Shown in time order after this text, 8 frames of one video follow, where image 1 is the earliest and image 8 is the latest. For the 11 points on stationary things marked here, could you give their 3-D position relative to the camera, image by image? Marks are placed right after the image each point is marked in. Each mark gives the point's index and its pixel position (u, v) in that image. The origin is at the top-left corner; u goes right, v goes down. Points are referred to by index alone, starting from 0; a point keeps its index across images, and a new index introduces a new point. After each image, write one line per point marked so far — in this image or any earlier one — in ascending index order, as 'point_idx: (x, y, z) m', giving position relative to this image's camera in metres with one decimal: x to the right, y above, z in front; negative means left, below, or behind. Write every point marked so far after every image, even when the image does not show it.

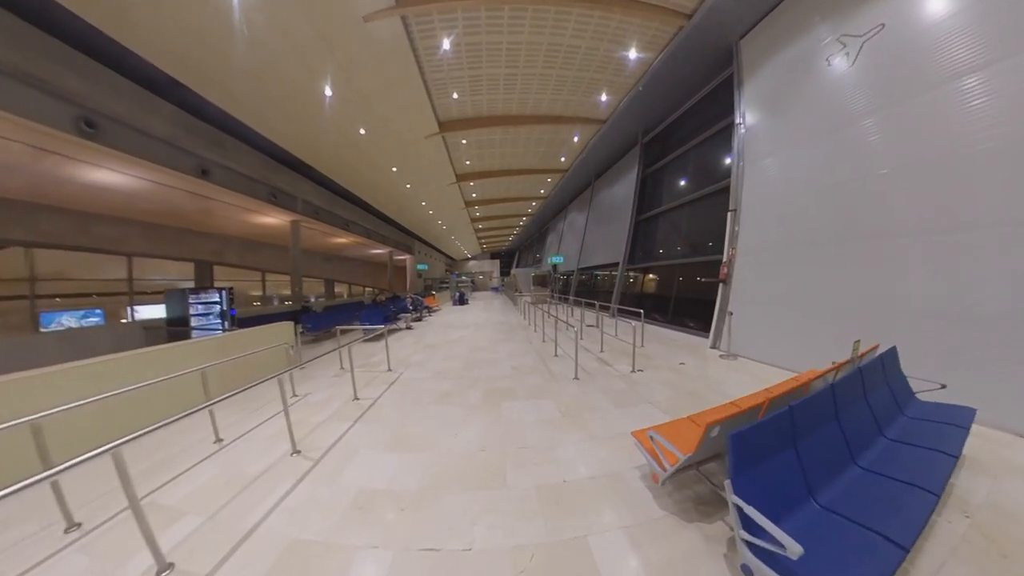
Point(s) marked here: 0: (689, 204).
0: (+3.4, +1.7, +6.6) m
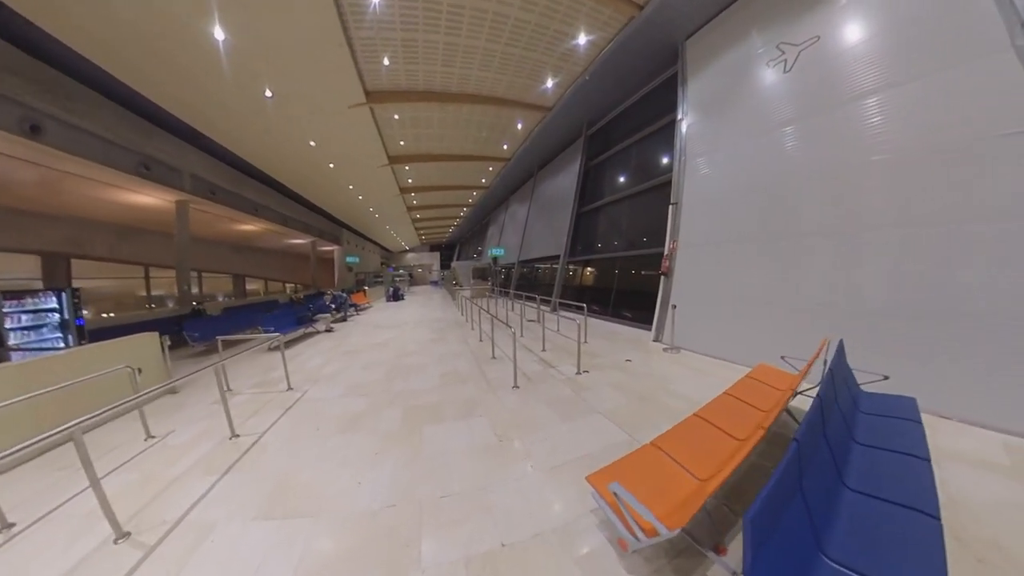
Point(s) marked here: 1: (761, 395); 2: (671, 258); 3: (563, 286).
0: (+2.3, +1.8, +6.6) m
1: (+1.5, -0.6, +2.0) m
2: (+2.3, +0.5, +5.0) m
3: (+0.9, 0.0, +8.1) m
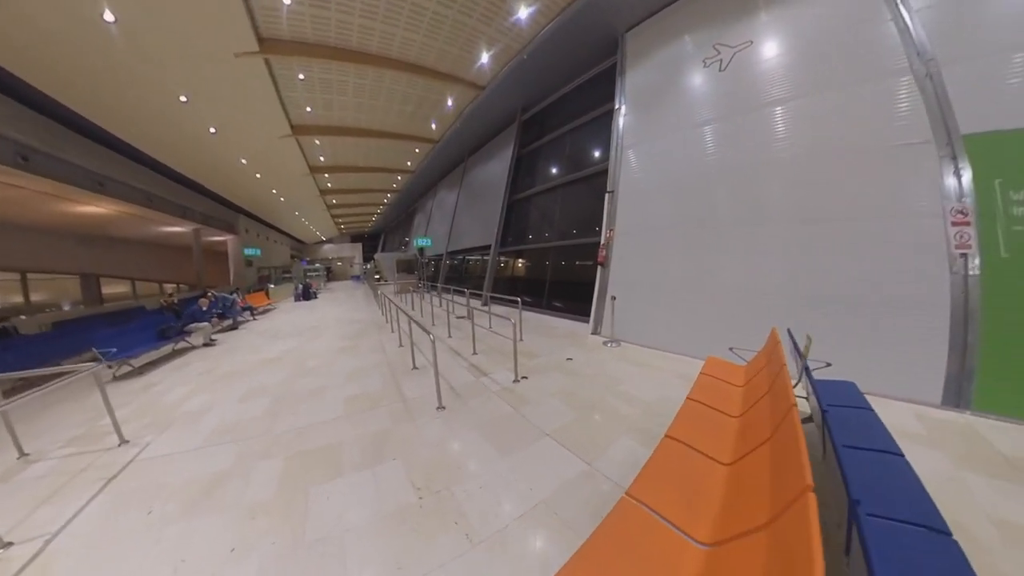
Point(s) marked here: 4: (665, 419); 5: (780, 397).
0: (+1.0, +2.0, +6.4) m
1: (+1.1, -0.6, +1.8) m
2: (+1.3, +0.6, +4.9) m
3: (-0.6, +0.1, +7.7) m
4: (+0.9, -0.8, +2.0) m
5: (+1.0, -0.4, +1.3) m
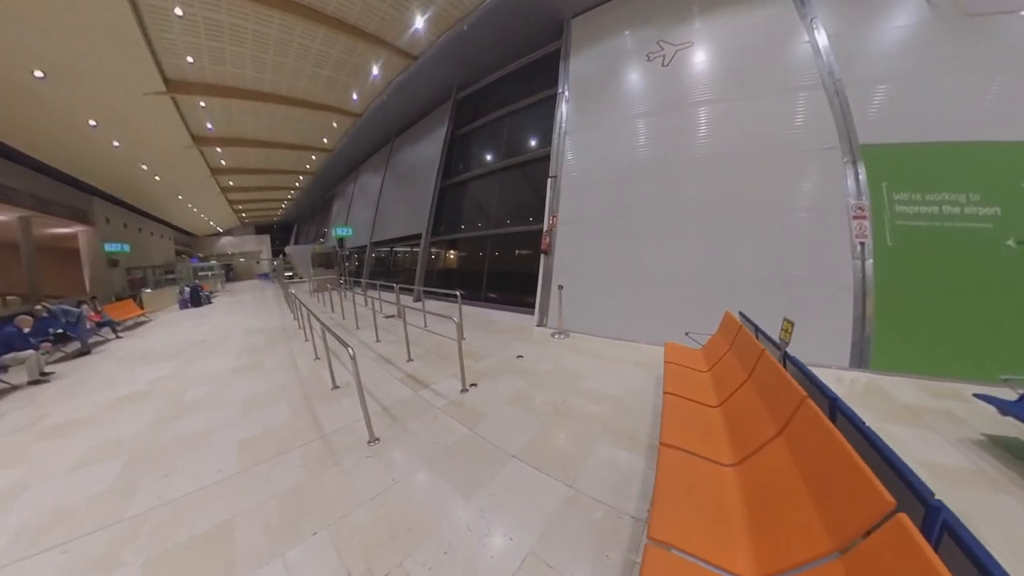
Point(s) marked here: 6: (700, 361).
0: (-0.2, +2.1, +6.2) m
1: (+0.9, -0.5, +1.8) m
2: (+0.5, +0.7, +4.8) m
3: (-1.9, +0.3, +7.2) m
4: (+0.7, -0.7, +1.9) m
5: (+0.9, -0.4, +1.2) m
6: (+1.1, -0.5, +2.1) m
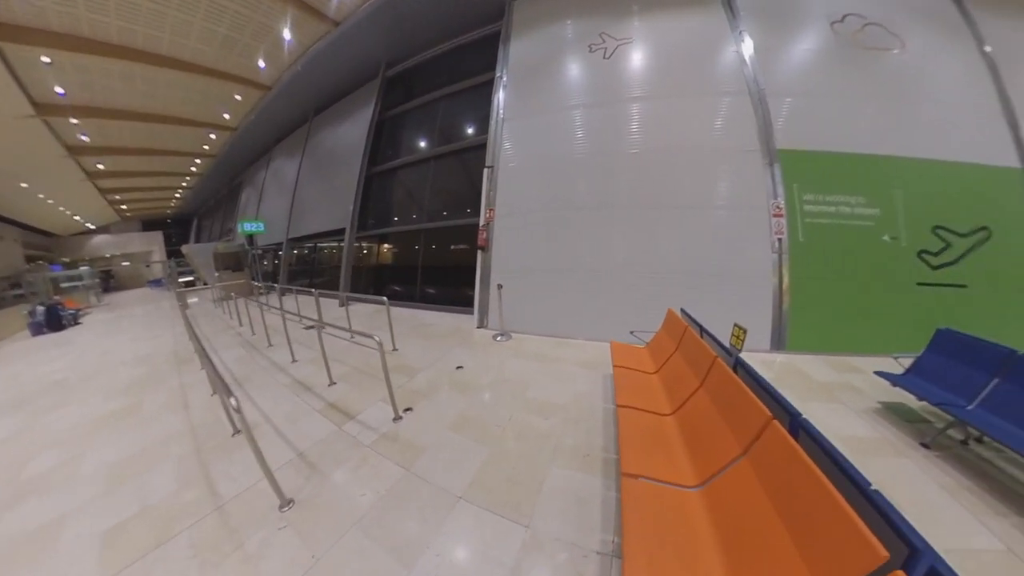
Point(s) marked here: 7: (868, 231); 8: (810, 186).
0: (-1.3, +2.2, +5.8) m
1: (+0.6, -0.5, +1.7) m
2: (-0.3, +0.8, +4.6) m
3: (-3.1, +0.2, +6.6) m
4: (+0.4, -0.8, +1.9) m
5: (+0.7, -0.4, +1.2) m
6: (+0.8, -0.5, +2.1) m
7: (+3.6, +0.6, +3.4) m
8: (+3.0, +1.1, +3.5) m
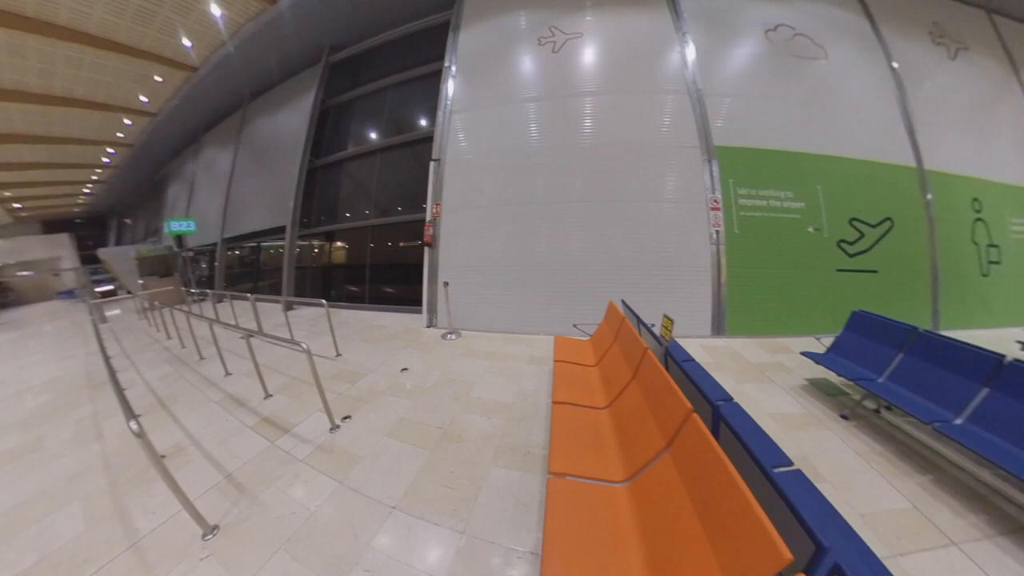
0: (-2.1, +2.2, +5.5) m
1: (+0.4, -0.5, +1.7) m
2: (-0.9, +0.8, +4.4) m
3: (-3.9, +0.2, +6.1) m
4: (+0.1, -0.7, +1.8) m
5: (+0.5, -0.4, +1.2) m
6: (+0.5, -0.4, +2.1) m
7: (+3.1, +0.7, +3.7) m
8: (+2.5, +1.2, +3.7) m
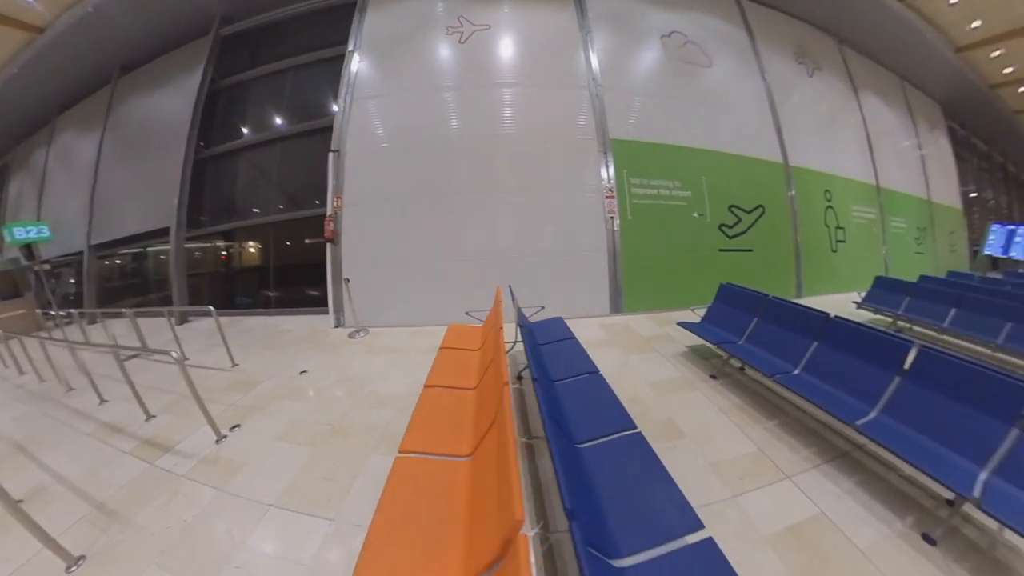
0: (-3.3, +2.2, +5.1) m
1: (-0.2, -0.4, +1.8) m
2: (-2.0, +0.9, +4.2) m
3: (-5.1, +0.1, +5.4) m
4: (-0.4, -0.7, +1.9) m
5: (0.0, -0.3, +1.3) m
6: (-0.1, -0.3, +2.2) m
7: (+2.1, +0.9, +4.1) m
8: (+1.5, +1.4, +4.0) m
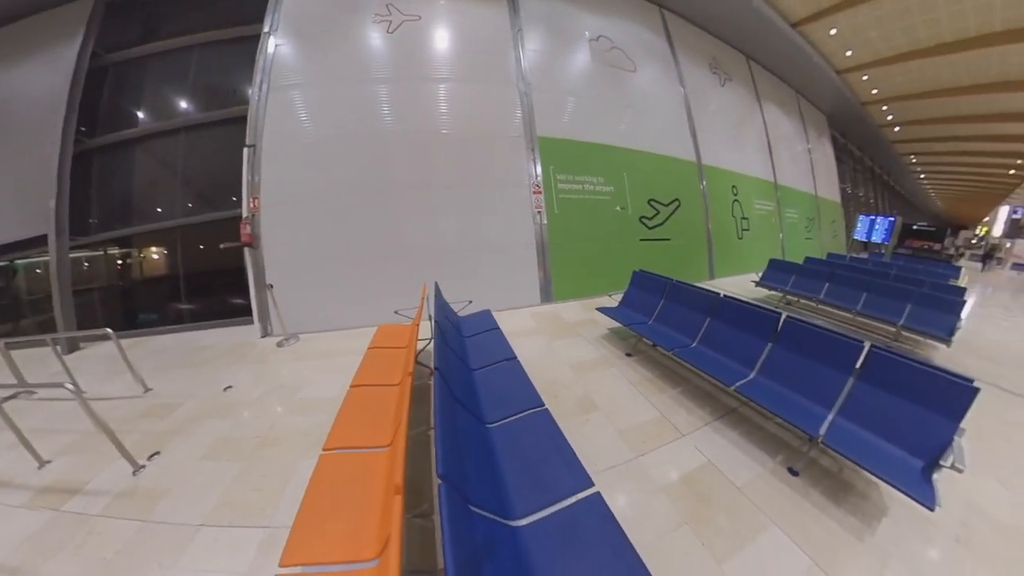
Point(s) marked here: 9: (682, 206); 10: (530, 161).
0: (-4.3, +2.2, +4.6) m
1: (-0.6, -0.4, +1.9) m
2: (-2.8, +0.9, +4.0) m
3: (-6.0, 0.0, +4.8) m
4: (-0.8, -0.7, +1.9) m
5: (-0.3, -0.3, +1.4) m
6: (-0.6, -0.3, +2.3) m
7: (+1.3, +1.1, +4.5) m
8: (+0.7, +1.5, +4.3) m
9: (+2.6, +1.3, +5.3) m
10: (+0.3, +1.6, +4.1) m
